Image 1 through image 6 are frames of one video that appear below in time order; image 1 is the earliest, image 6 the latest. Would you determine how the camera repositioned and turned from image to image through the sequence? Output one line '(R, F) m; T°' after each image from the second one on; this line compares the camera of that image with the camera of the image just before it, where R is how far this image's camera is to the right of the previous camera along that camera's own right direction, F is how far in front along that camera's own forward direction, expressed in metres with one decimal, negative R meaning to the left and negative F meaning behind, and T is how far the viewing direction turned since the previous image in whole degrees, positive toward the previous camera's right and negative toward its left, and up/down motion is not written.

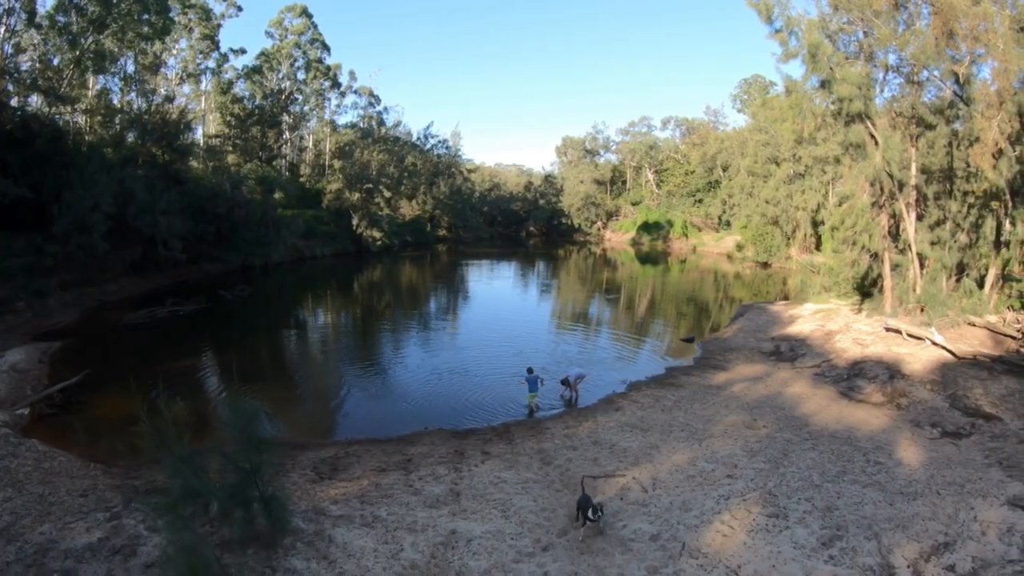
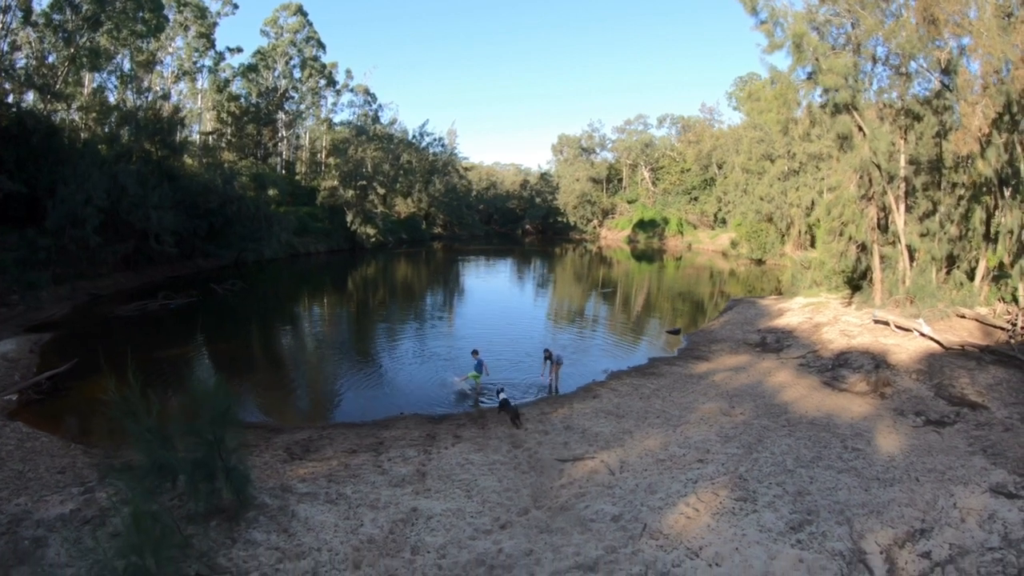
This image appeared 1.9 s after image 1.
(+0.4, +0.1) m; 0°
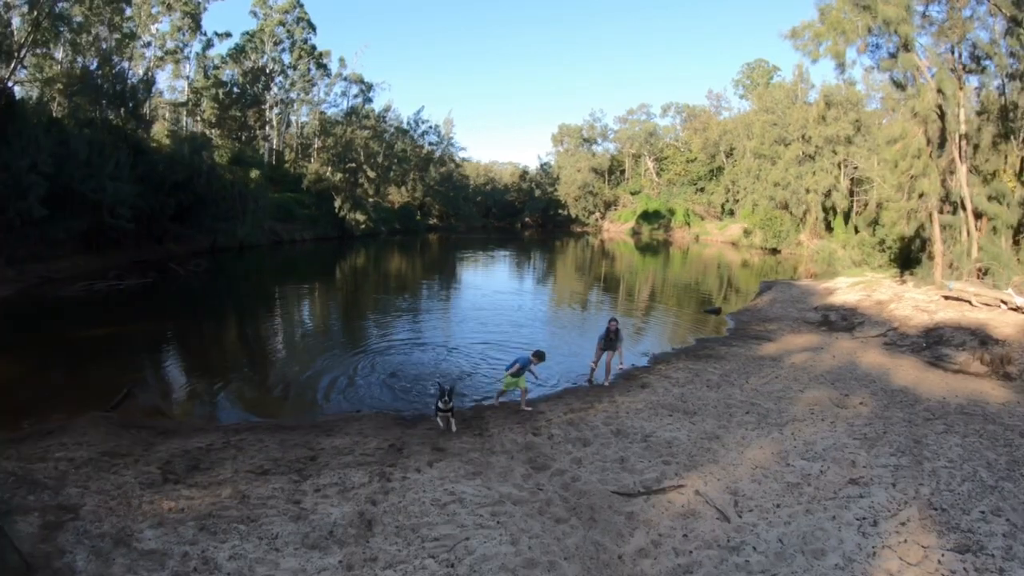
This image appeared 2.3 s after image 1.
(-0.2, +3.3) m; 0°
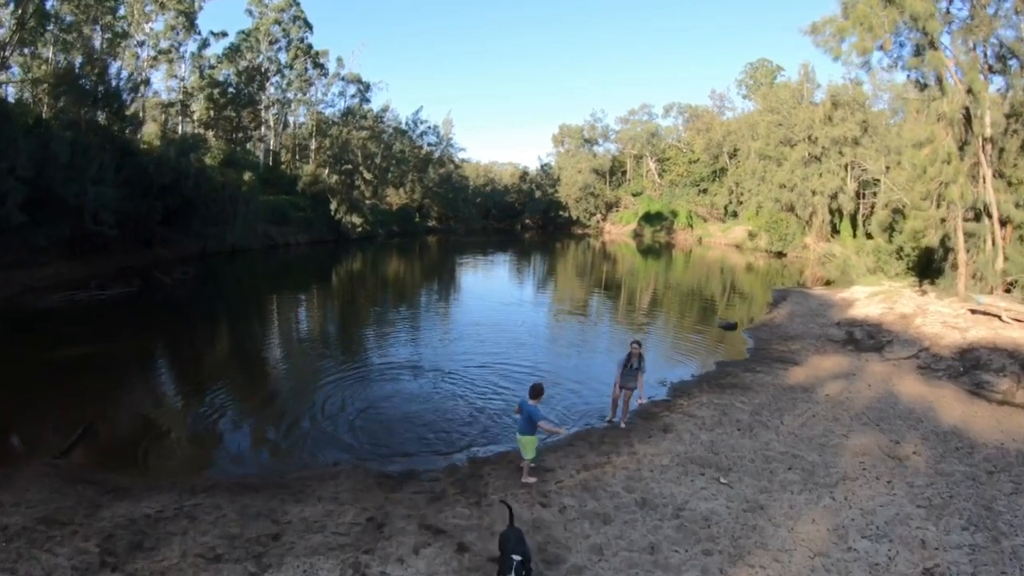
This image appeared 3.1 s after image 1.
(0.0, +1.1) m; 0°
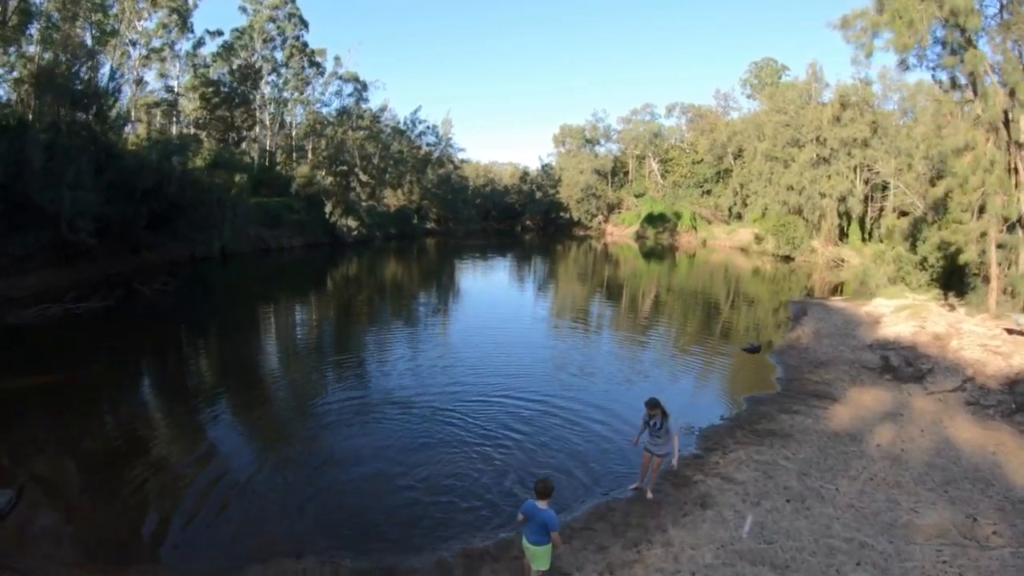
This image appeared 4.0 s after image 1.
(0.0, +1.3) m; 0°
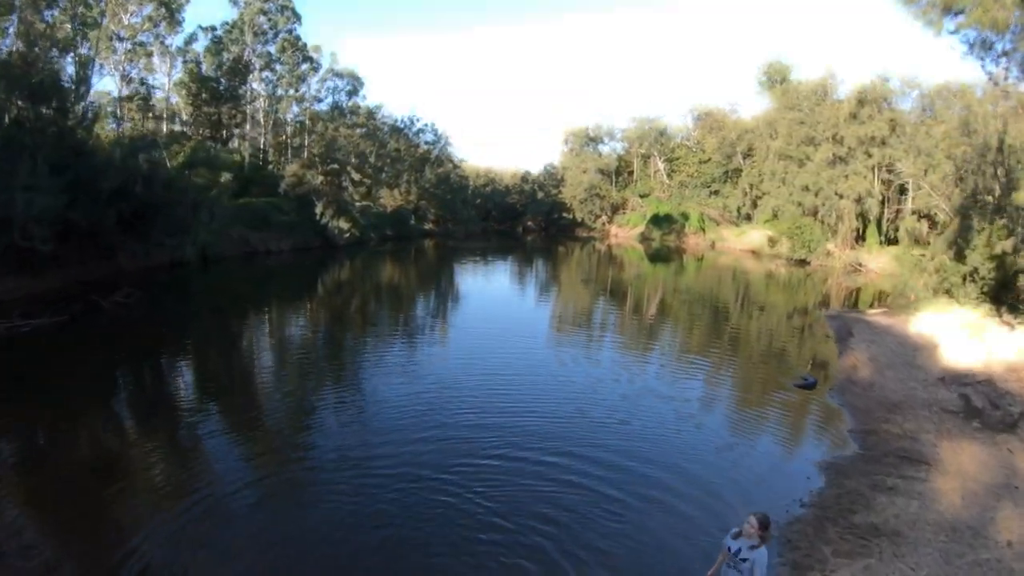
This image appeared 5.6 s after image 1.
(-0.1, +2.3) m; 0°
